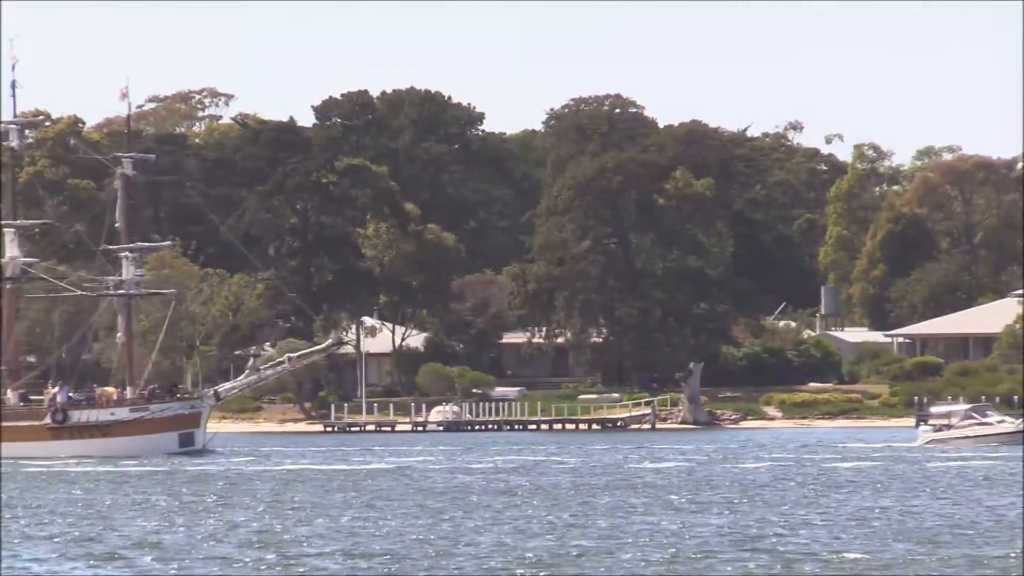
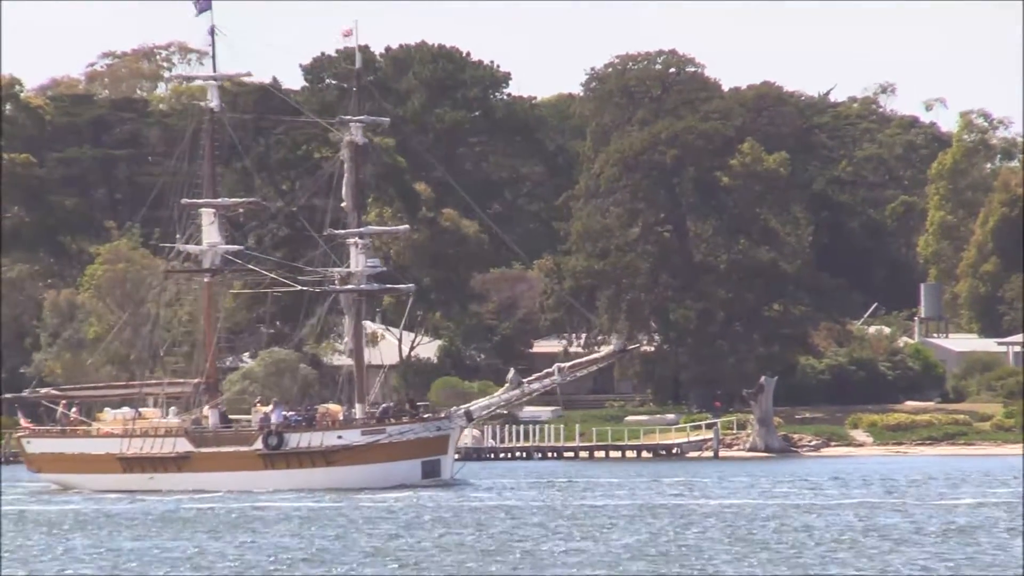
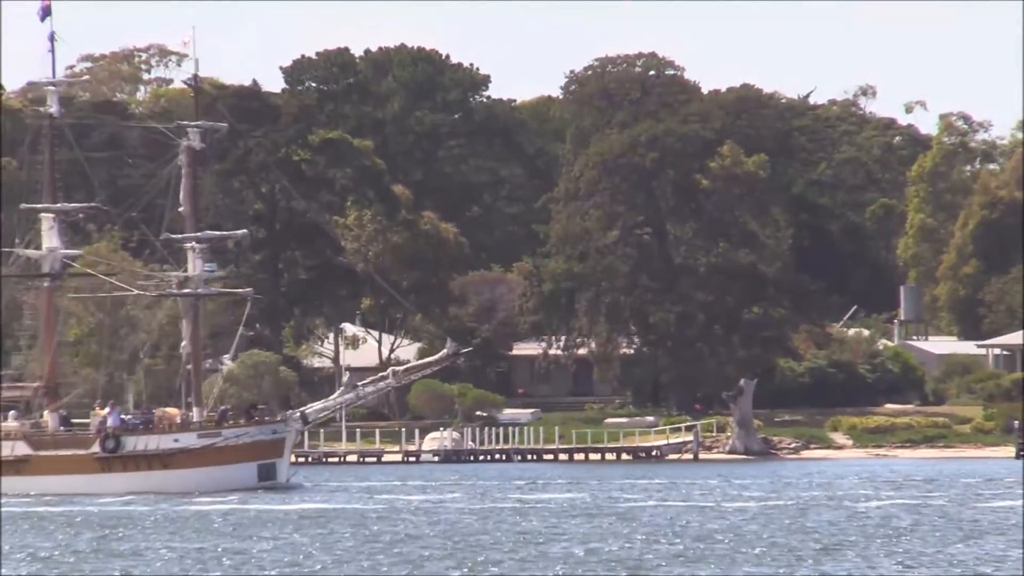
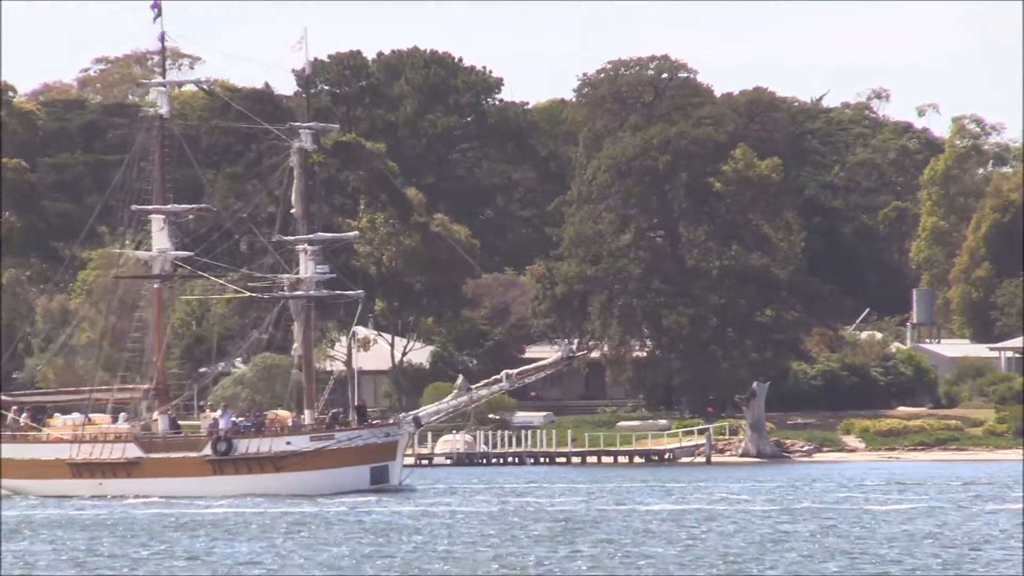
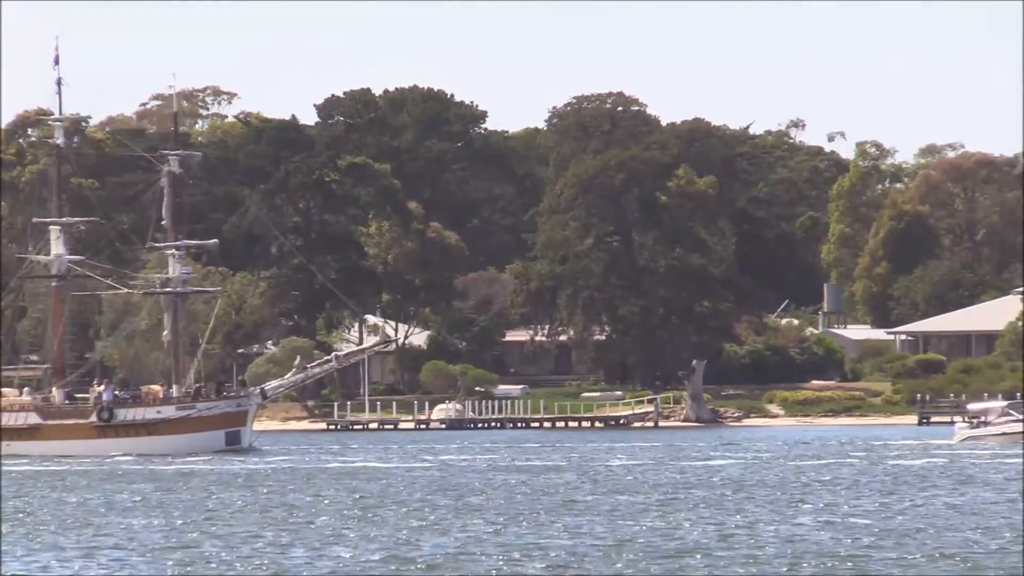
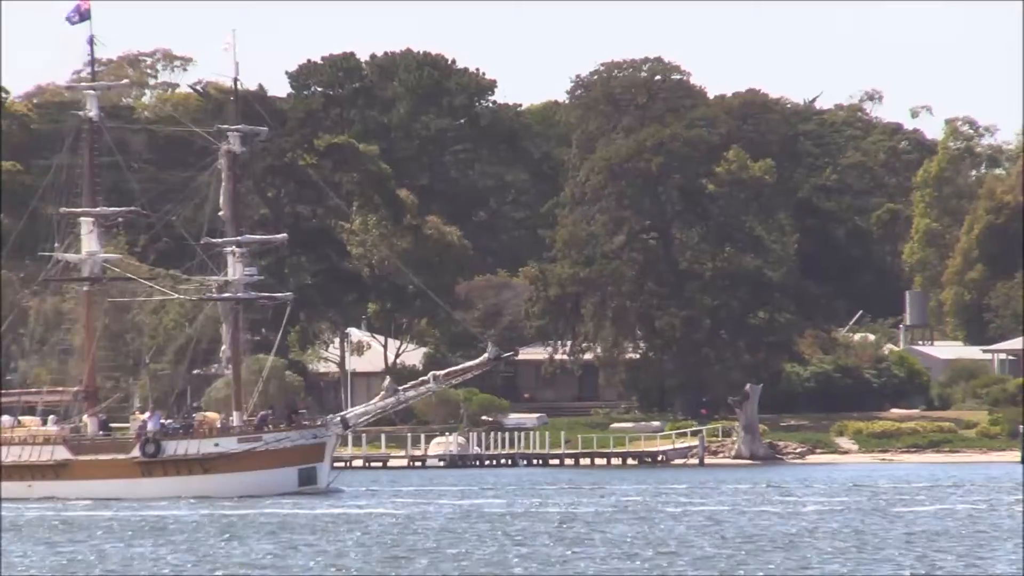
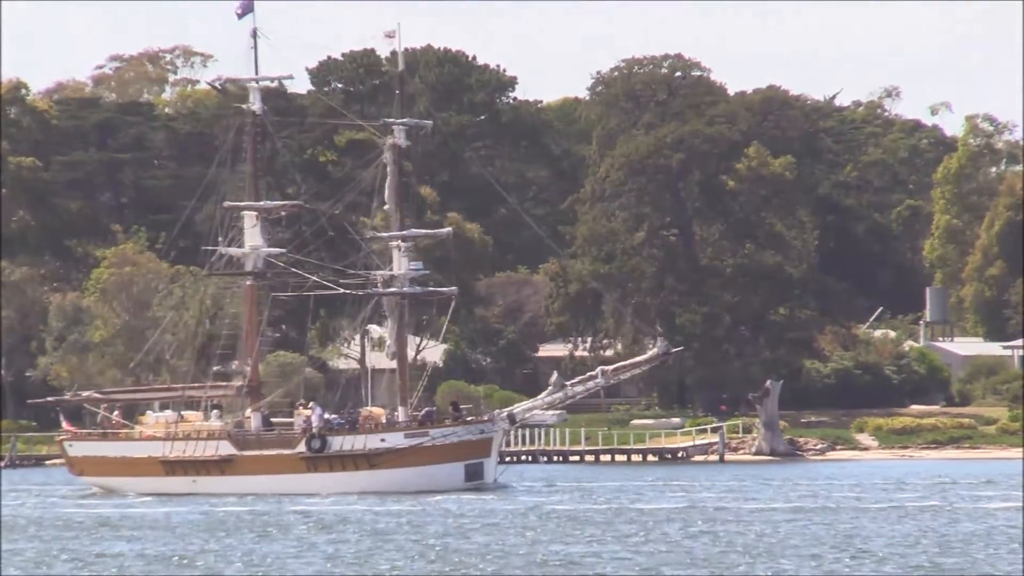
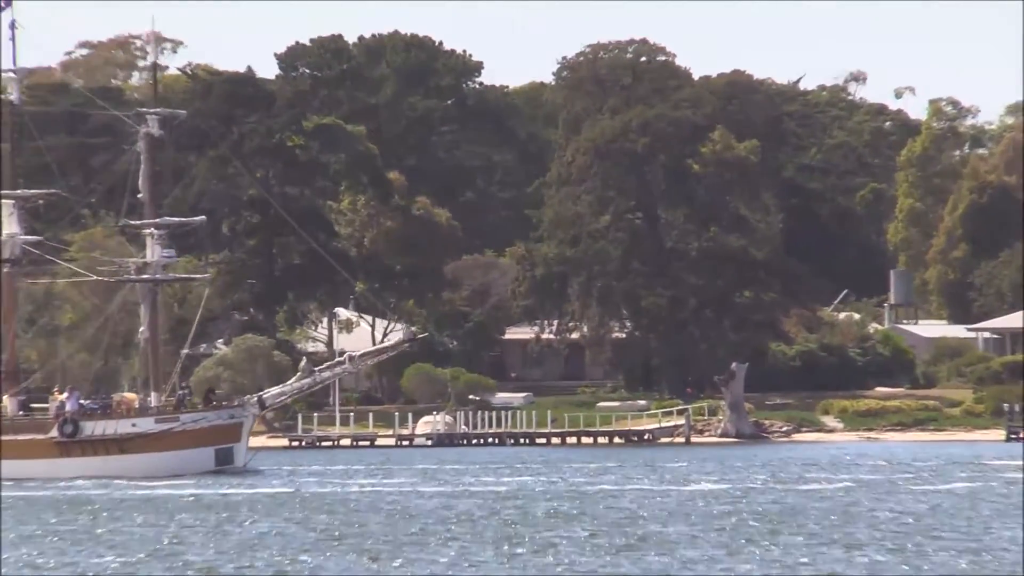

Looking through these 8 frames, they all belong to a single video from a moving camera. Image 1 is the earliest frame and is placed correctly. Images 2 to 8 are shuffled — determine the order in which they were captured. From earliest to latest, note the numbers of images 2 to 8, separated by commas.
5, 8, 3, 6, 4, 2, 7
